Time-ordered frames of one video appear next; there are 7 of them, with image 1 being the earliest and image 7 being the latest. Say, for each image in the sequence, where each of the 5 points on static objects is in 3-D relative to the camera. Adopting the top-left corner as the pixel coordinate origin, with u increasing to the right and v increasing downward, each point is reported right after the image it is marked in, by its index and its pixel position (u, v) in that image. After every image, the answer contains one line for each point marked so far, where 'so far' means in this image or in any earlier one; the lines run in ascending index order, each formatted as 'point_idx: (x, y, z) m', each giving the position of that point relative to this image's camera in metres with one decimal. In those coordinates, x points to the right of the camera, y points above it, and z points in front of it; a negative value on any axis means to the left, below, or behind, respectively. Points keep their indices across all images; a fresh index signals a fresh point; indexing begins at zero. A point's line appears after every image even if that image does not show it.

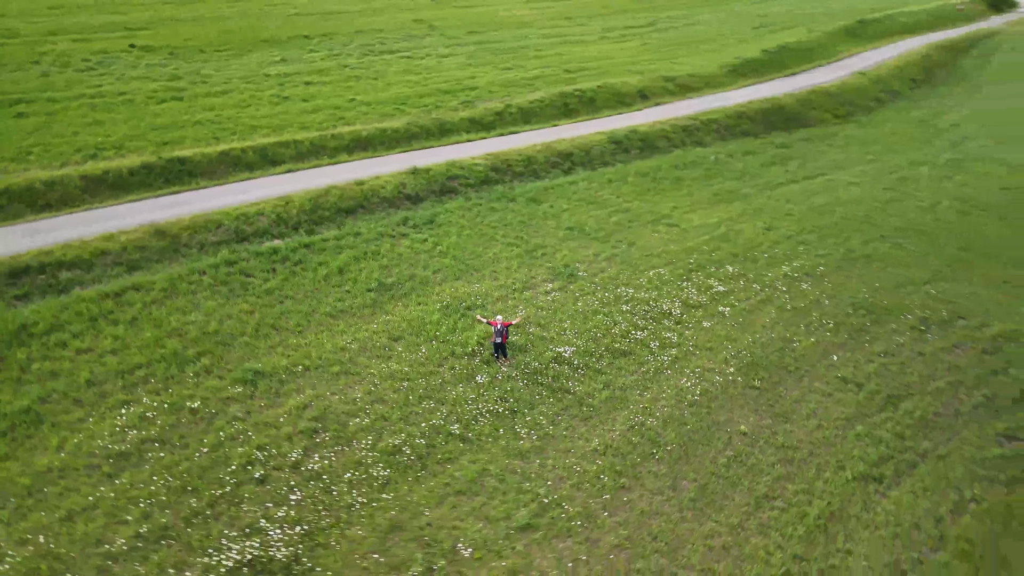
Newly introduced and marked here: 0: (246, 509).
0: (-3.7, -3.2, +10.6) m
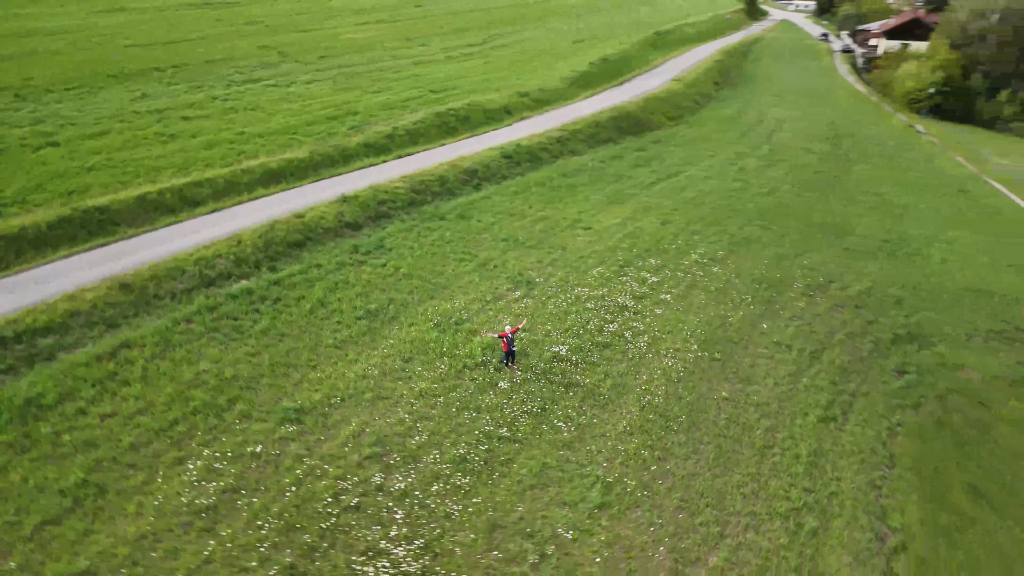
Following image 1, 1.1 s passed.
0: (-2.2, -3.7, +10.9) m
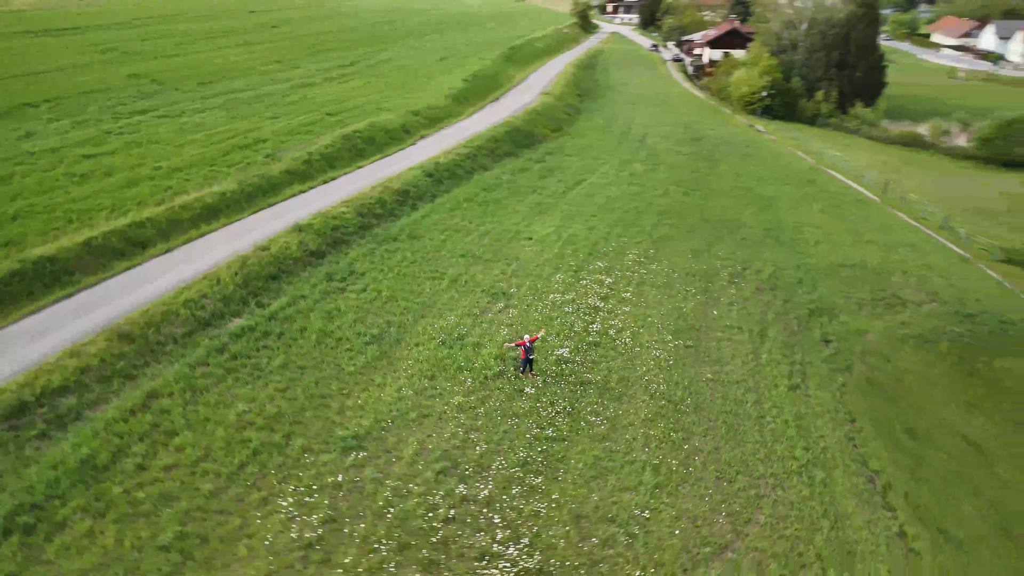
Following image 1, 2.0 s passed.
0: (-0.6, -4.0, +11.5) m
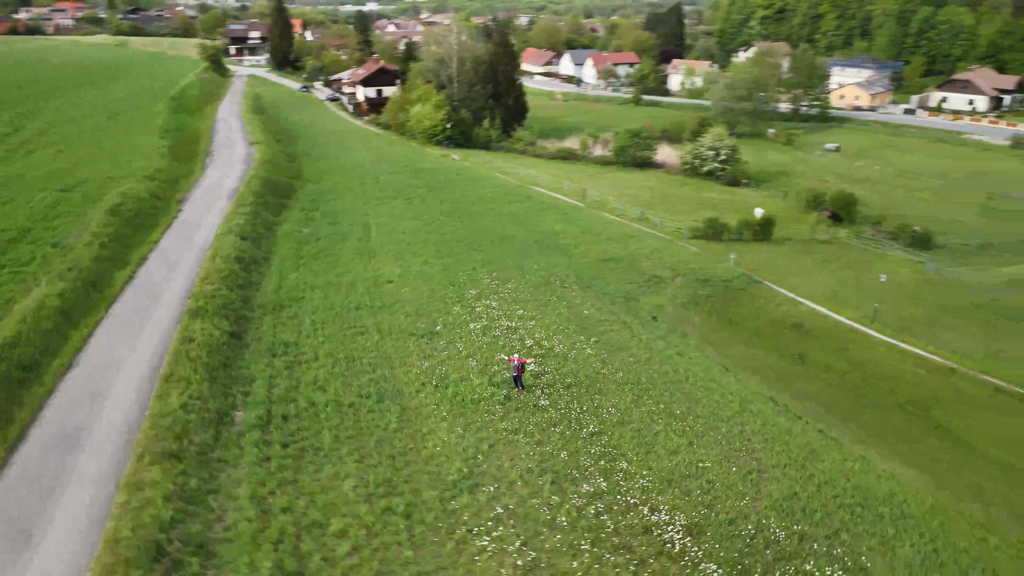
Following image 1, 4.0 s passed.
0: (+2.2, -4.3, +13.6) m
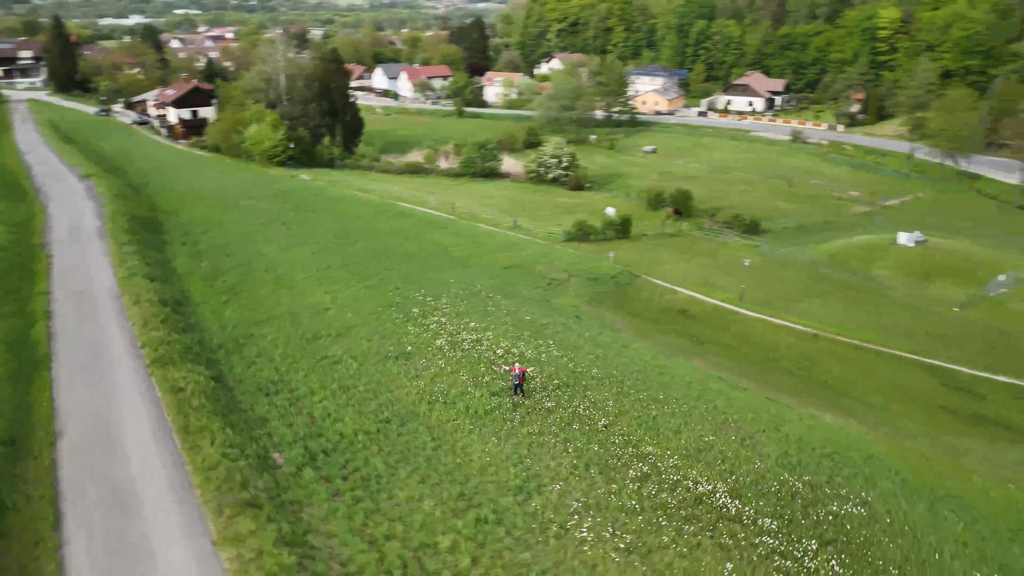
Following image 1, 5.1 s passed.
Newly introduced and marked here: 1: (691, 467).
0: (+3.6, -4.3, +15.2) m
1: (+3.9, -4.0, +16.5) m
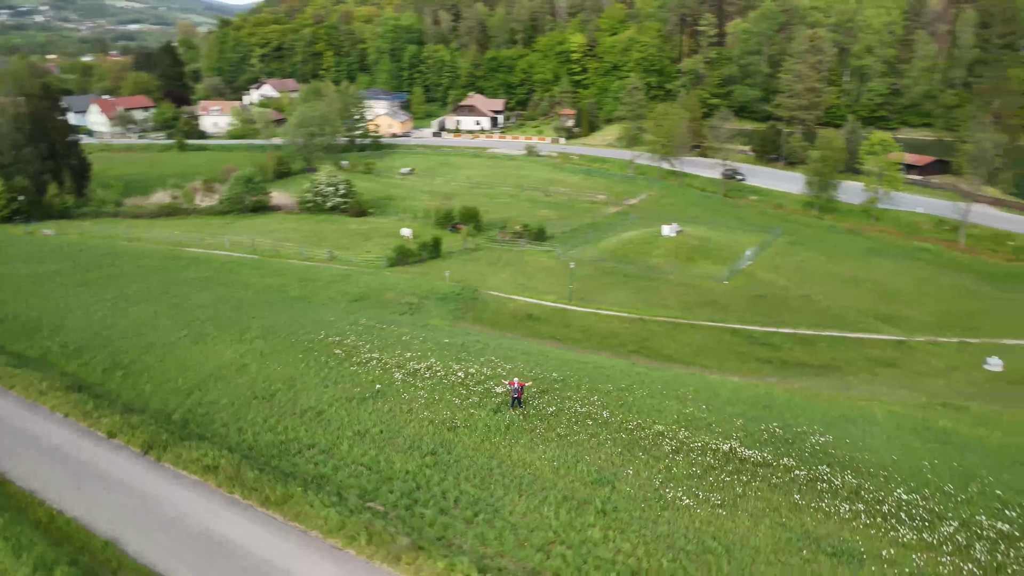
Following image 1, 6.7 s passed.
0: (+5.1, -4.2, +18.3) m
1: (+4.9, -3.9, +19.6) m
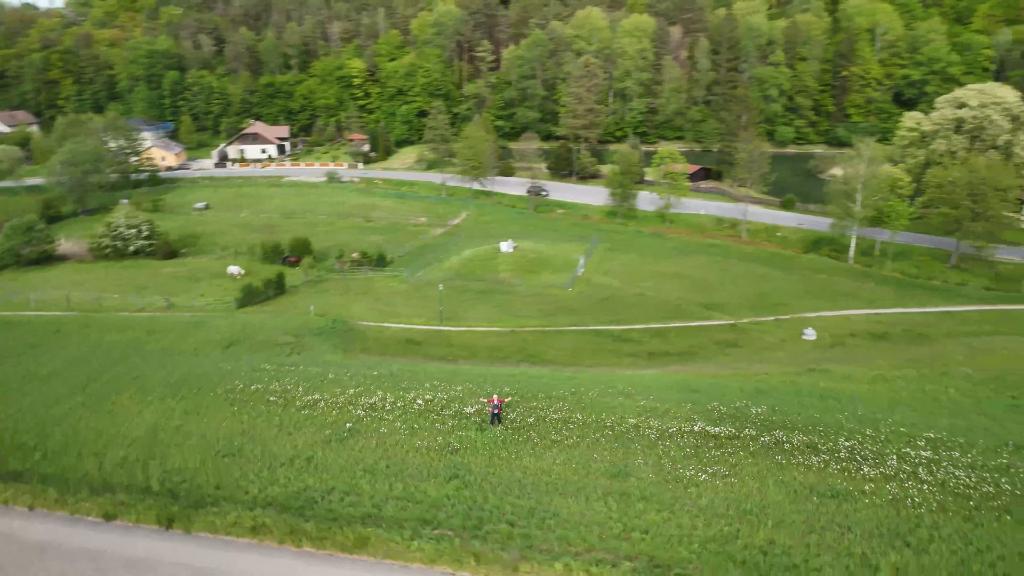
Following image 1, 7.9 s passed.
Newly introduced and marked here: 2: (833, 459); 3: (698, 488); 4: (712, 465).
0: (+5.2, -4.2, +20.9) m
1: (+4.6, -4.1, +22.1) m
2: (+8.4, -4.5, +19.5) m
3: (+4.4, -4.8, +17.5) m
4: (+5.1, -4.6, +18.9) m
